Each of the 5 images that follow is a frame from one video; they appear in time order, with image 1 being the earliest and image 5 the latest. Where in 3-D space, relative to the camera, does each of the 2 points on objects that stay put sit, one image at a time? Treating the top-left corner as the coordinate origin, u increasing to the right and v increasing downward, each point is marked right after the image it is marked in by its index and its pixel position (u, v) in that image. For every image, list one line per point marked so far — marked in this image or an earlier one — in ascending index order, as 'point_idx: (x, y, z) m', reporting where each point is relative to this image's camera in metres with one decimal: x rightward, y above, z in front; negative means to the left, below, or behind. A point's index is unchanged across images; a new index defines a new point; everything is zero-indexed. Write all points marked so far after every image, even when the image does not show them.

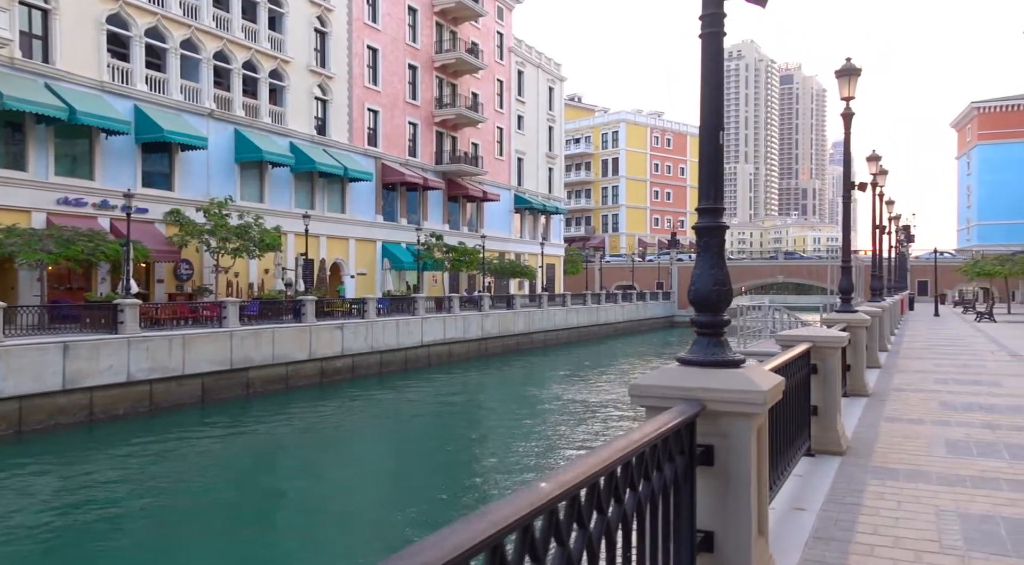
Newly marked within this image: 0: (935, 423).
0: (+4.1, -1.4, +7.4) m
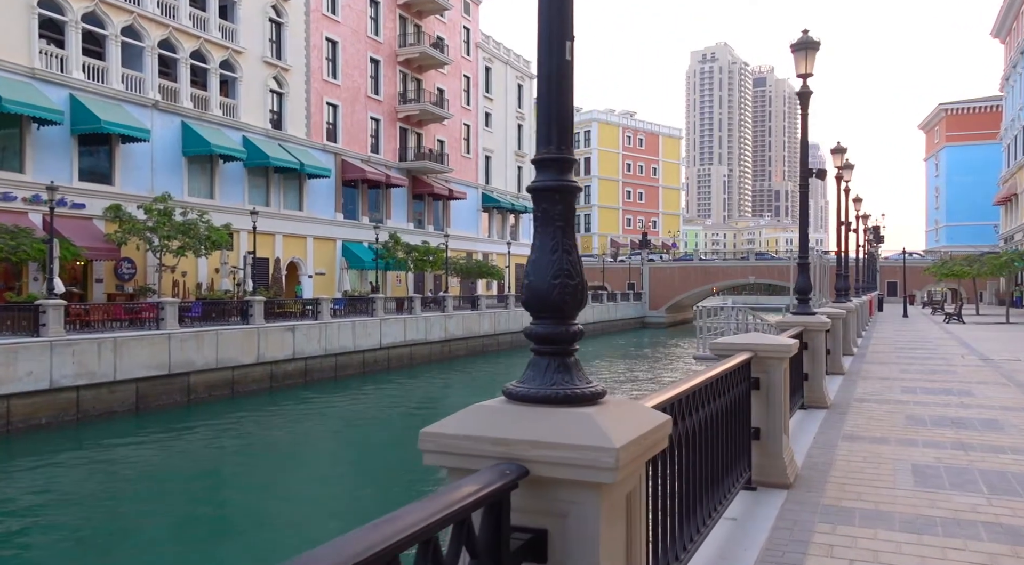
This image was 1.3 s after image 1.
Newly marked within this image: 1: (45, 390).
0: (+3.3, -1.3, +6.5) m
1: (-11.5, -2.6, +19.0) m
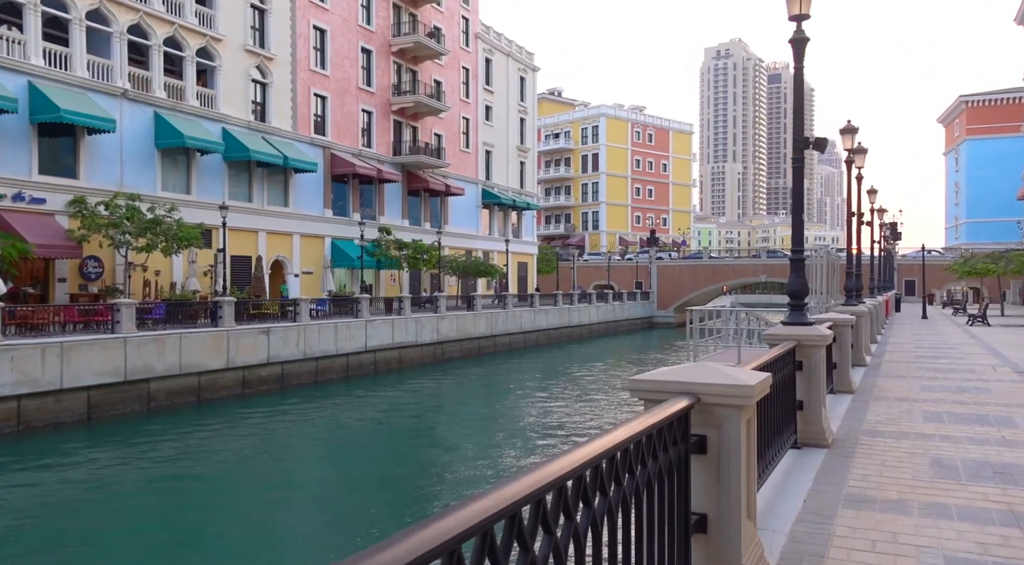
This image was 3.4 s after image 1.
0: (+2.5, -1.4, +4.7) m
1: (-12.1, -2.6, +17.5) m
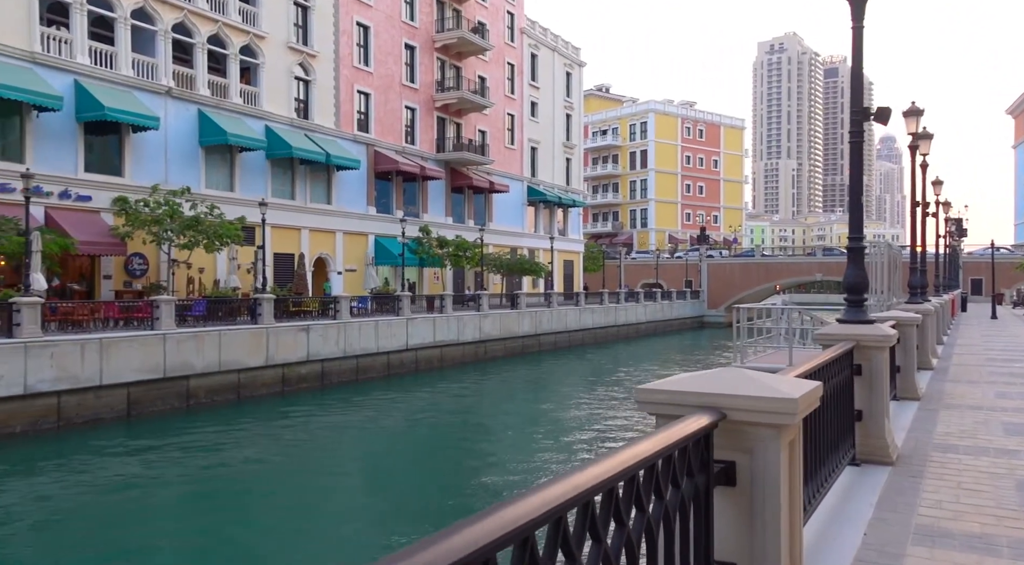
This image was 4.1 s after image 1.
0: (+2.5, -1.3, +3.8) m
1: (-11.2, -2.5, +17.5) m
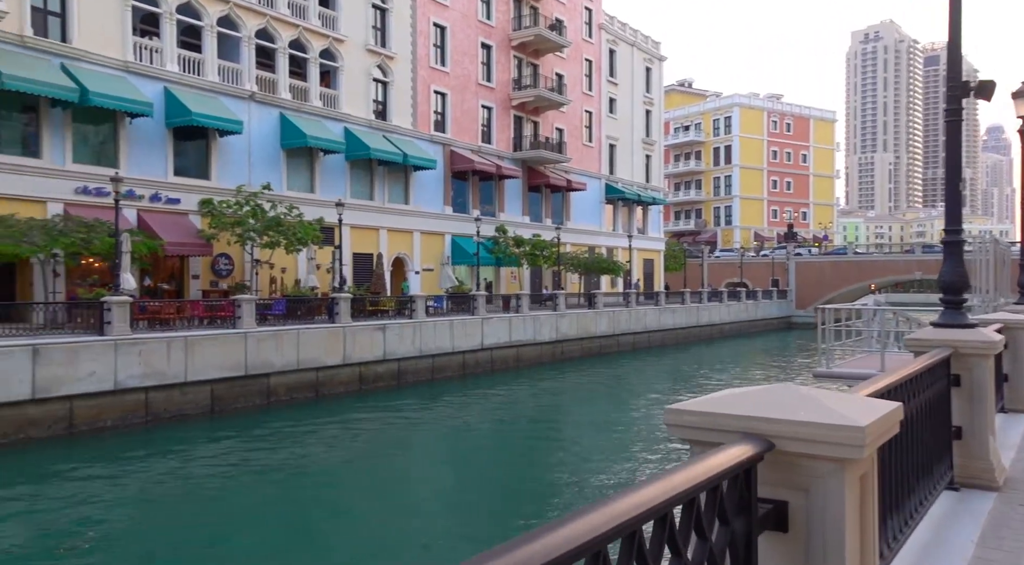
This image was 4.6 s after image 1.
0: (+2.7, -1.3, +3.2) m
1: (-9.5, -2.5, +18.3) m
